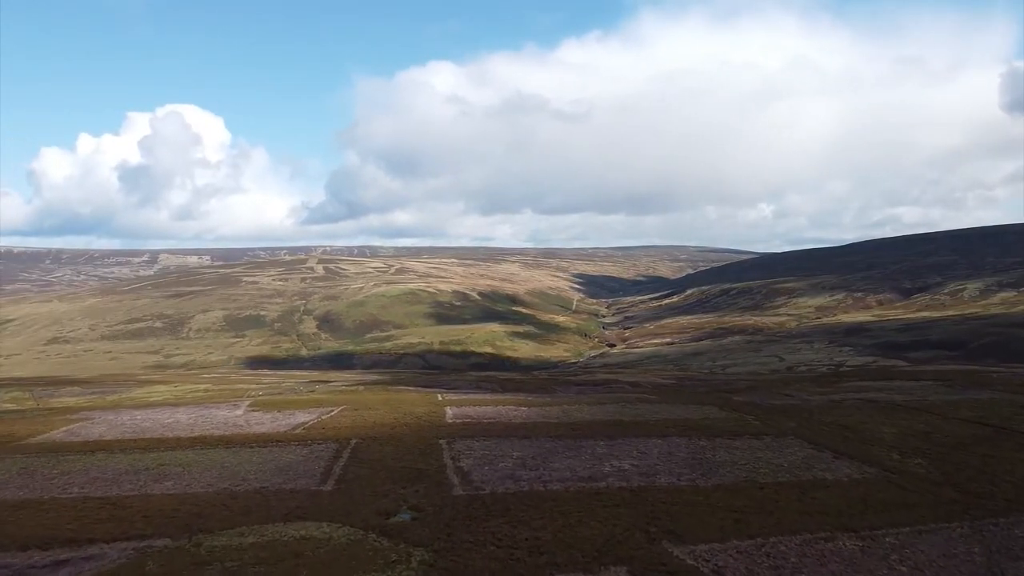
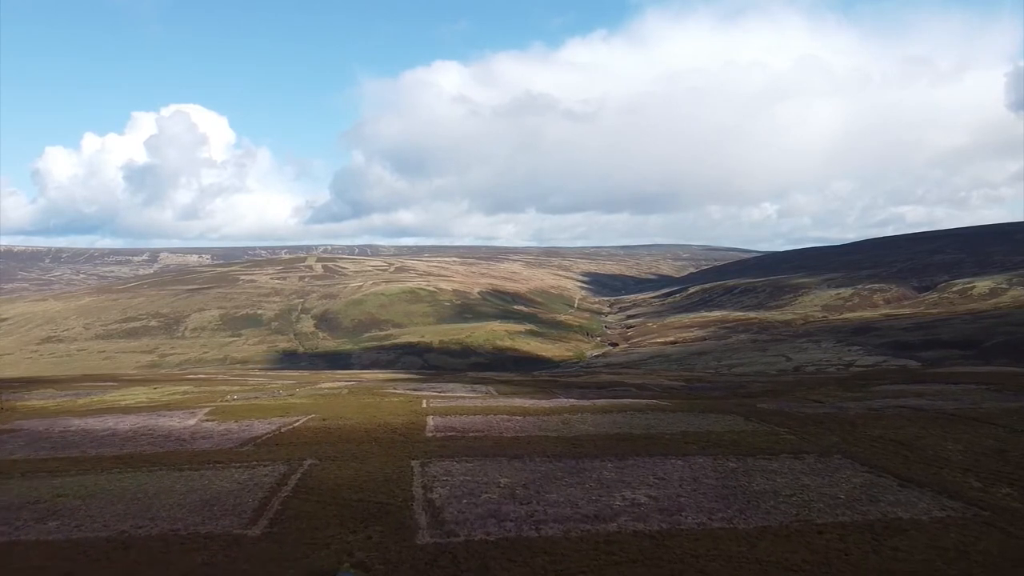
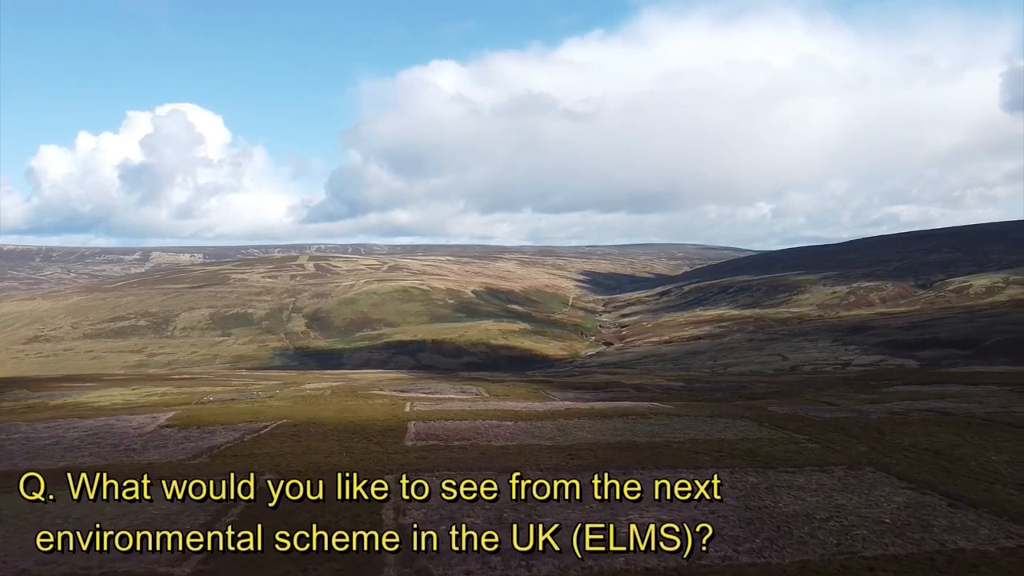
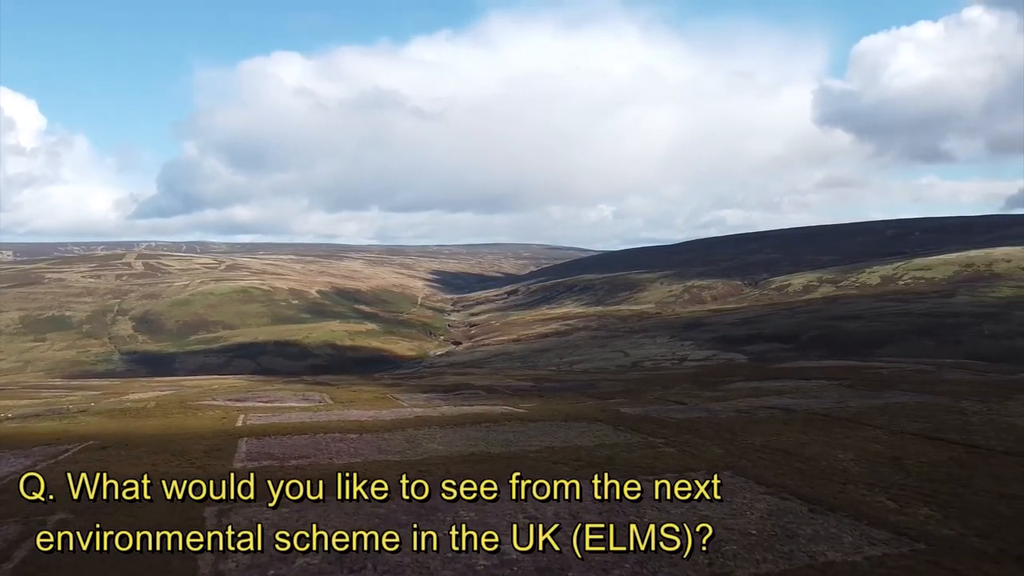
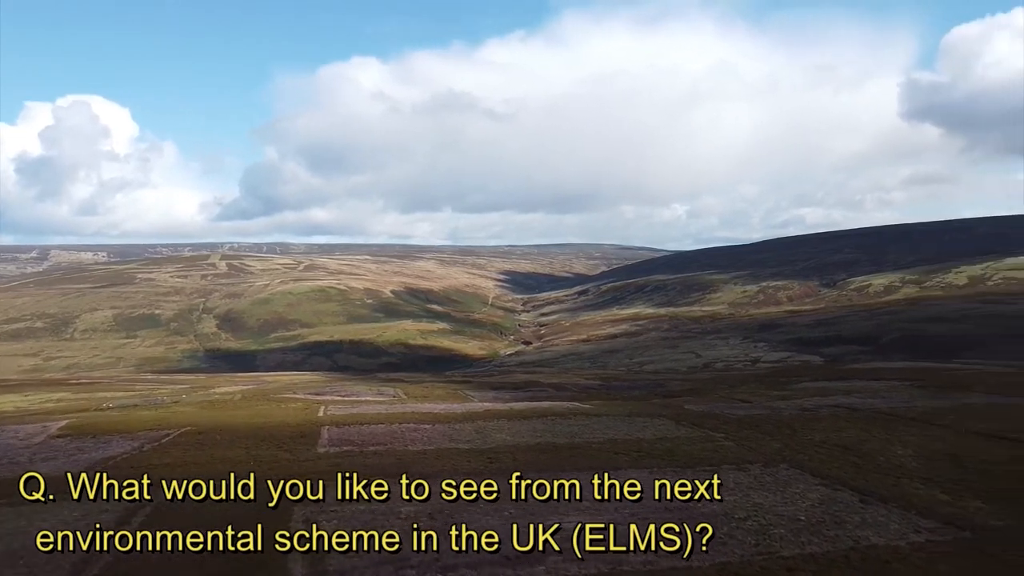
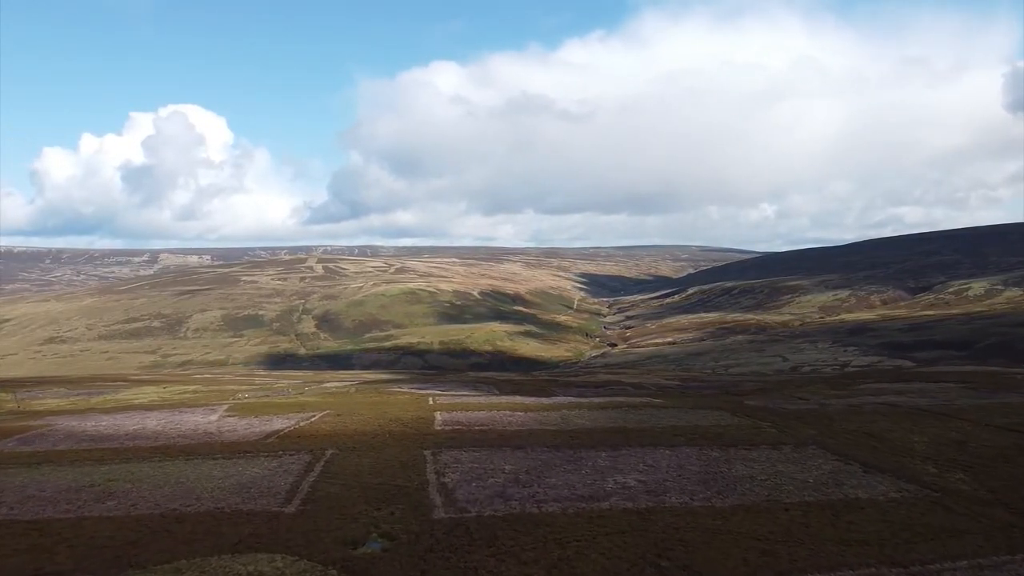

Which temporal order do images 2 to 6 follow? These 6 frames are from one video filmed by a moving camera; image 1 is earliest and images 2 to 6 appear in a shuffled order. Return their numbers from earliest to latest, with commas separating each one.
6, 2, 3, 5, 4
